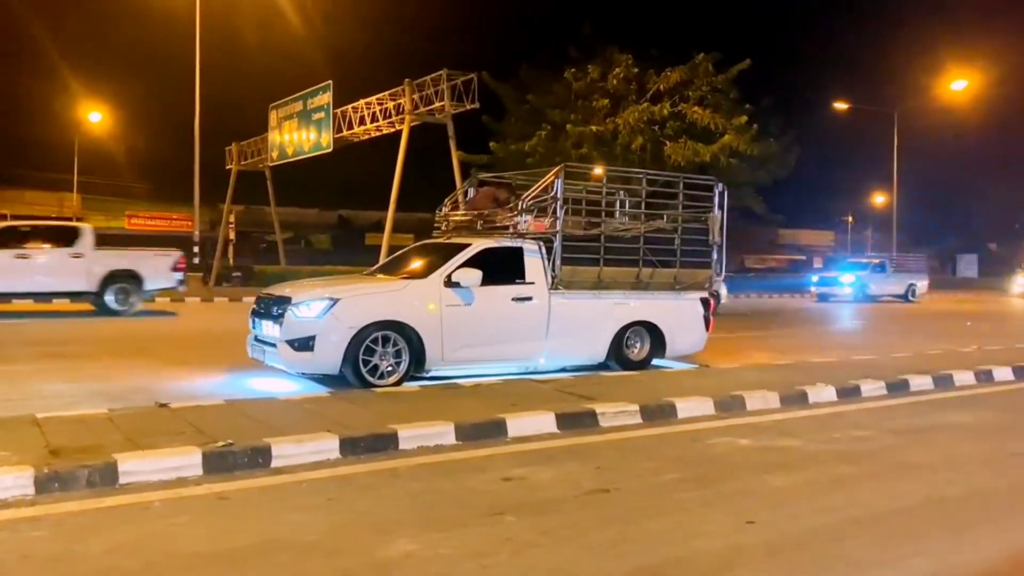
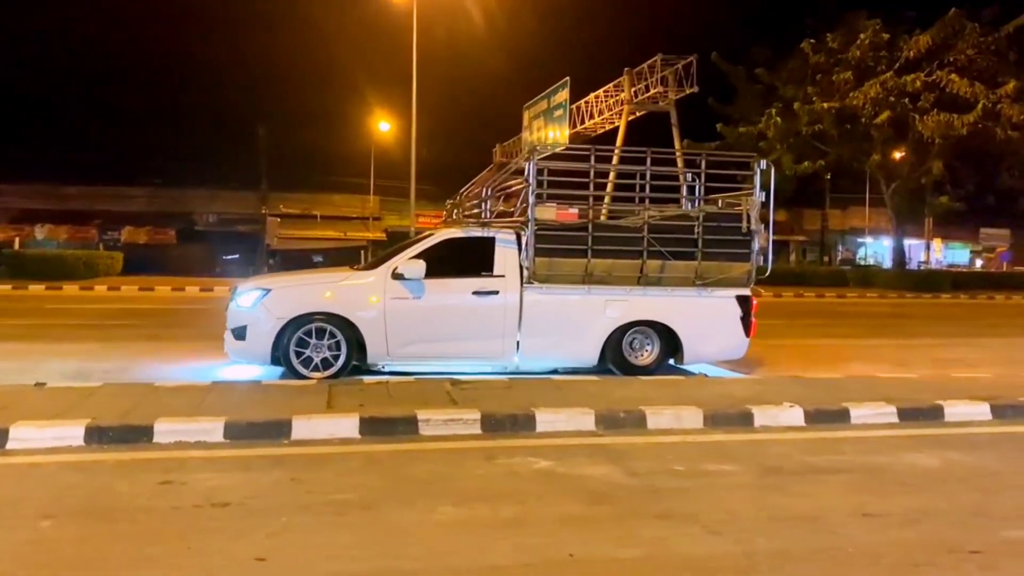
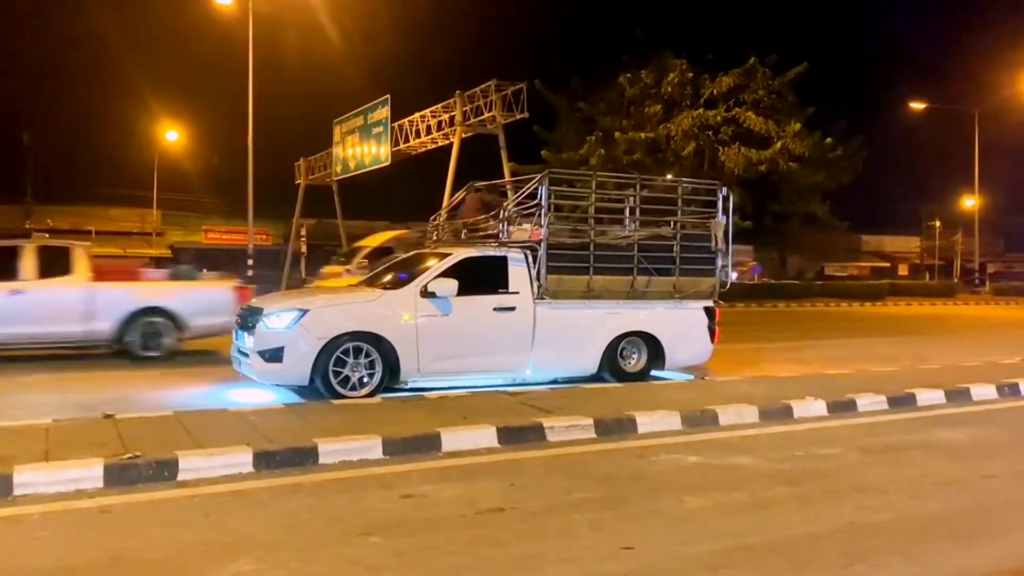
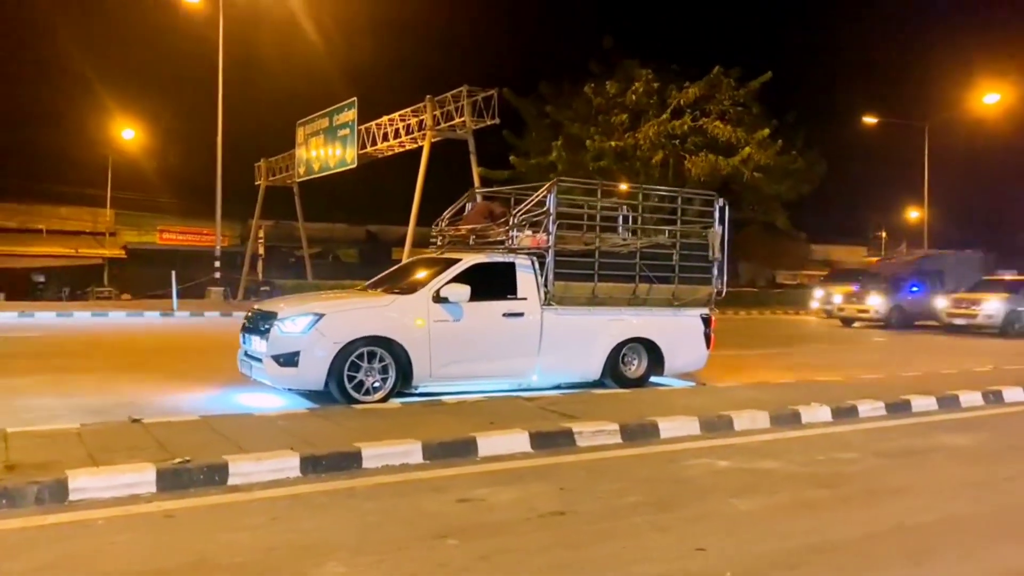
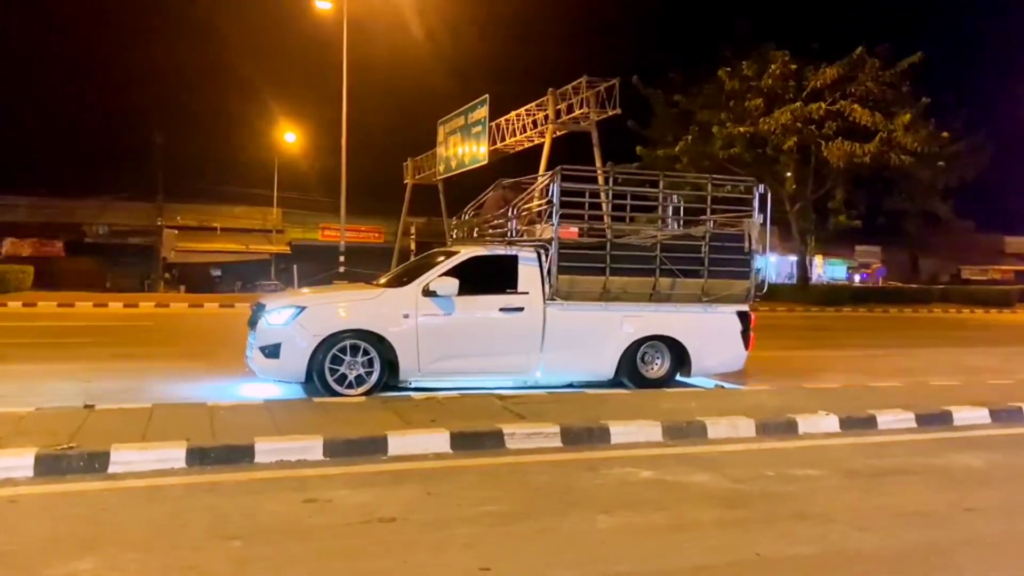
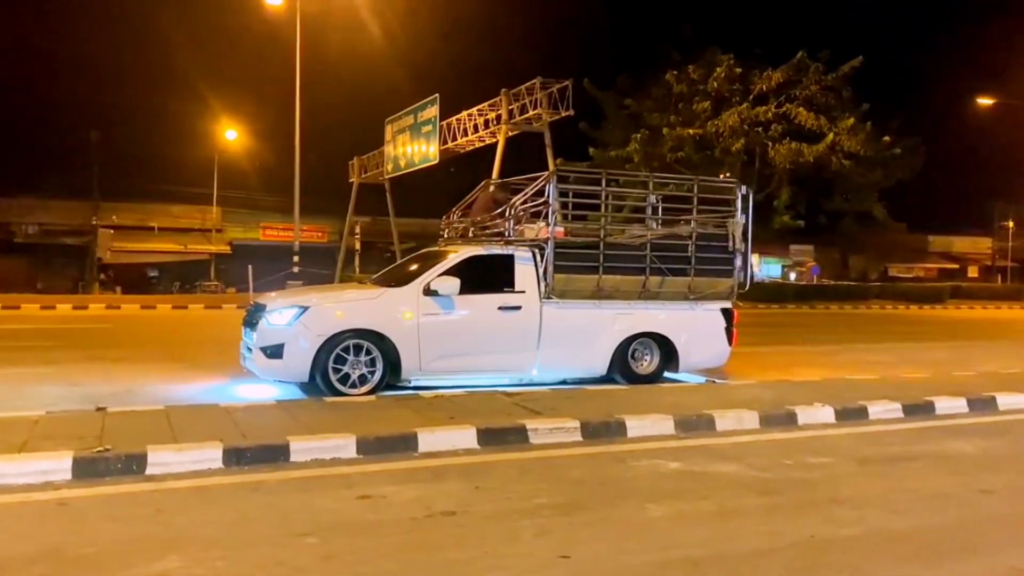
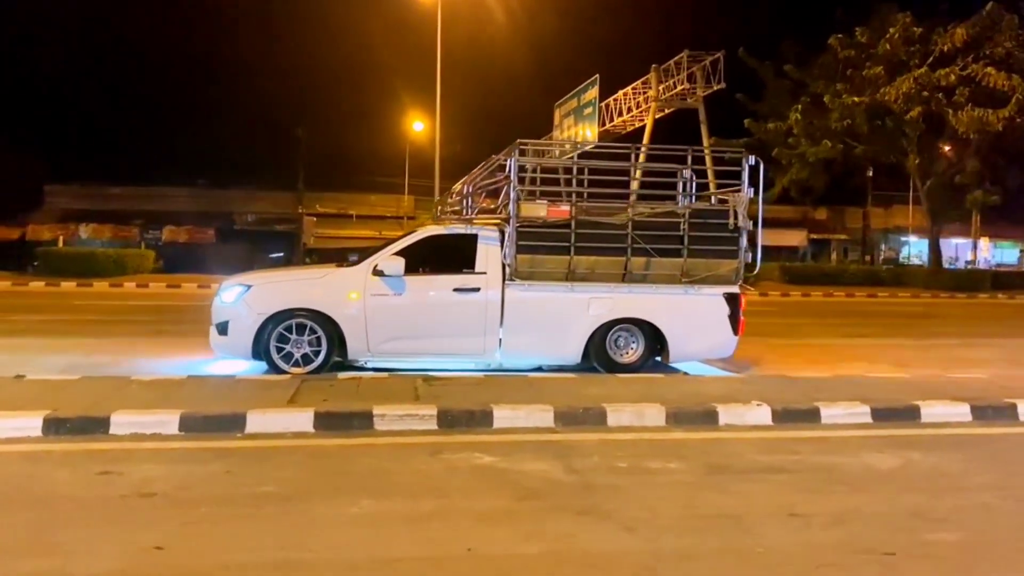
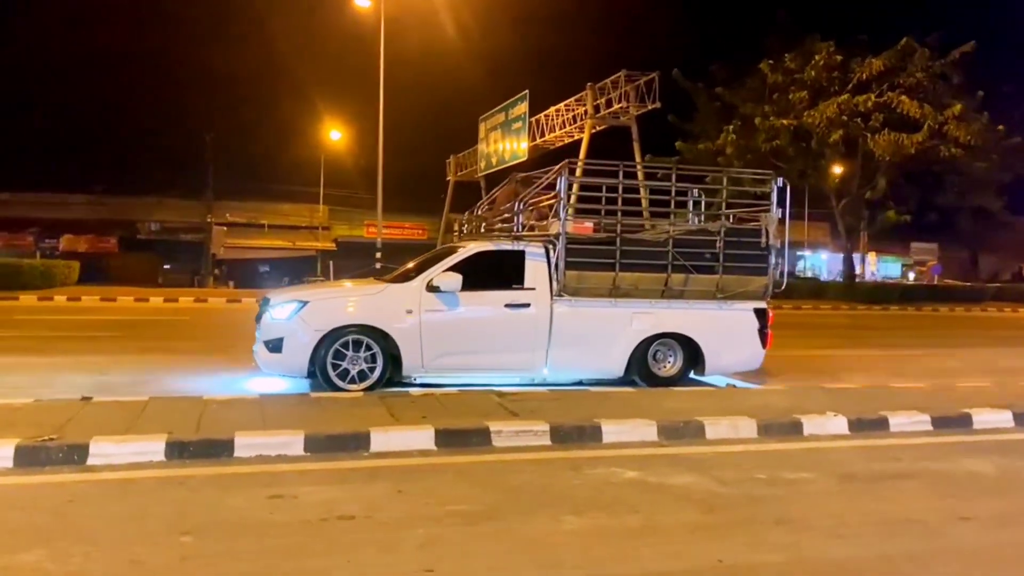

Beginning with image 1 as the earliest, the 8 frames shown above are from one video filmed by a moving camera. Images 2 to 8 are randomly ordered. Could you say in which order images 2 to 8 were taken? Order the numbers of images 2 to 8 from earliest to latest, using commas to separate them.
4, 3, 6, 5, 8, 2, 7
